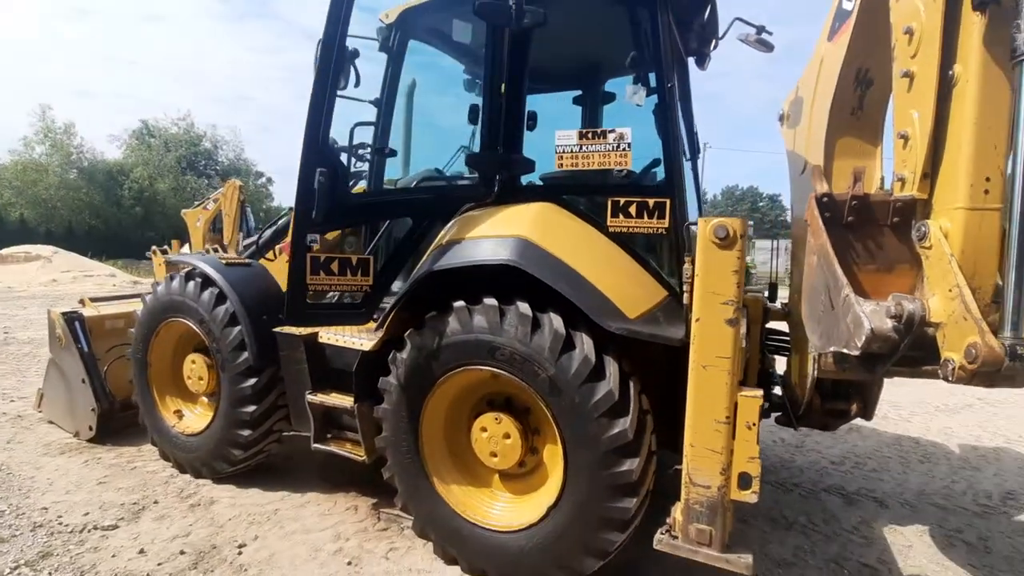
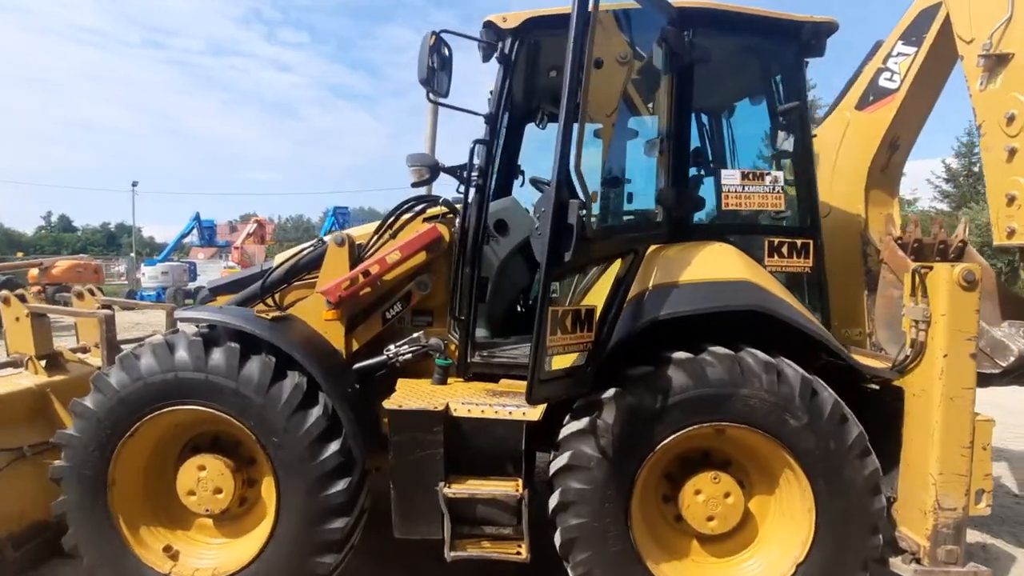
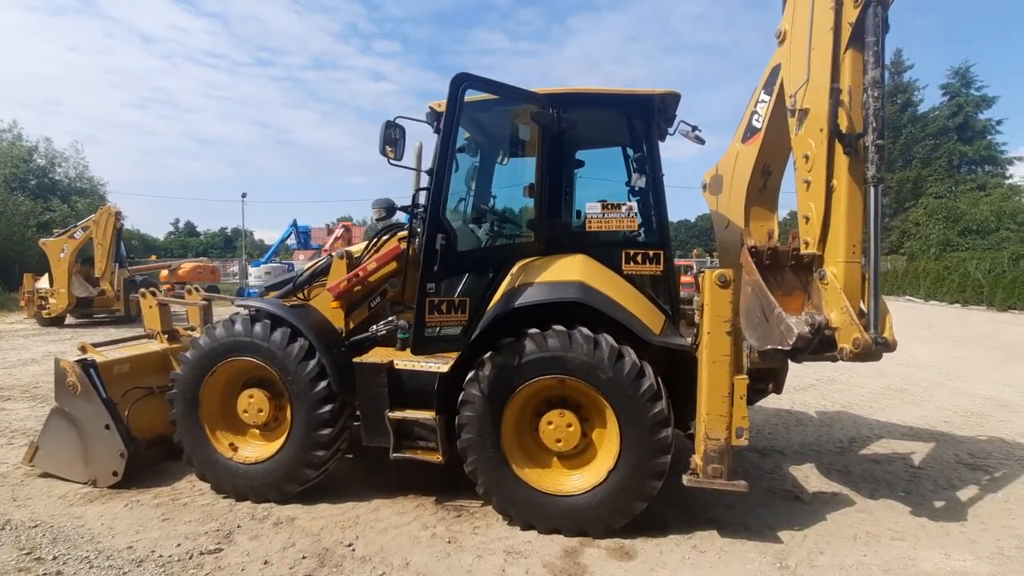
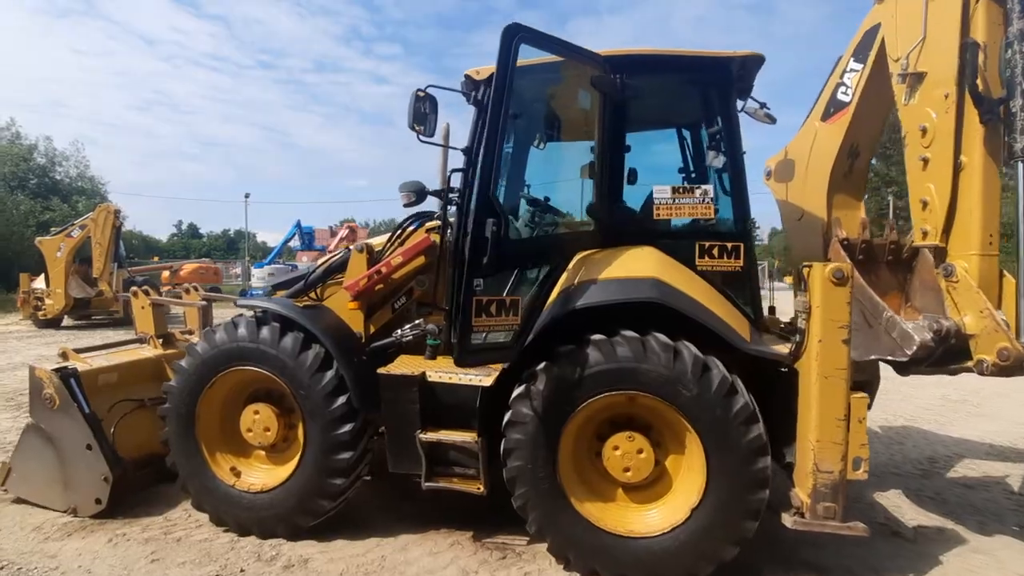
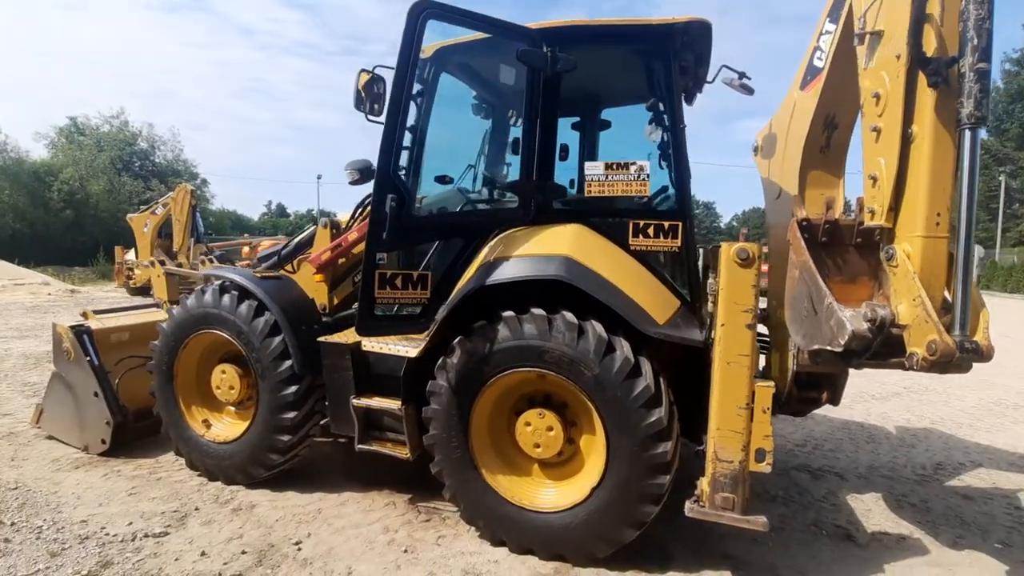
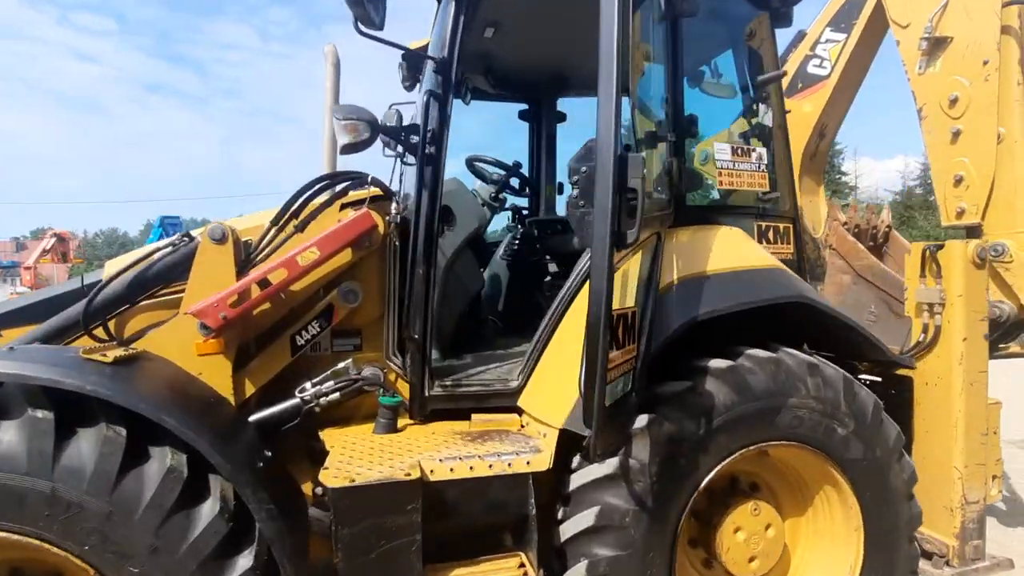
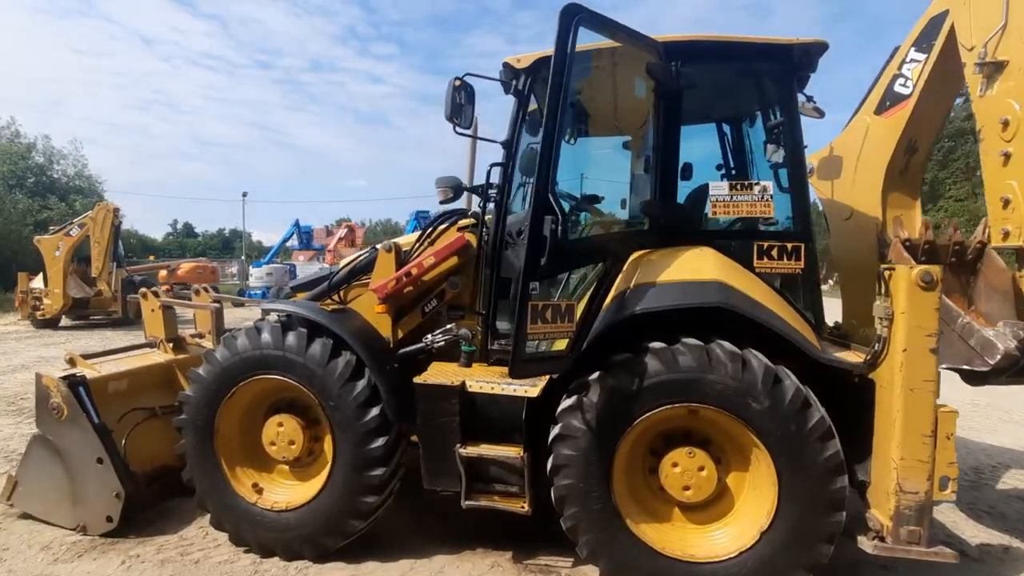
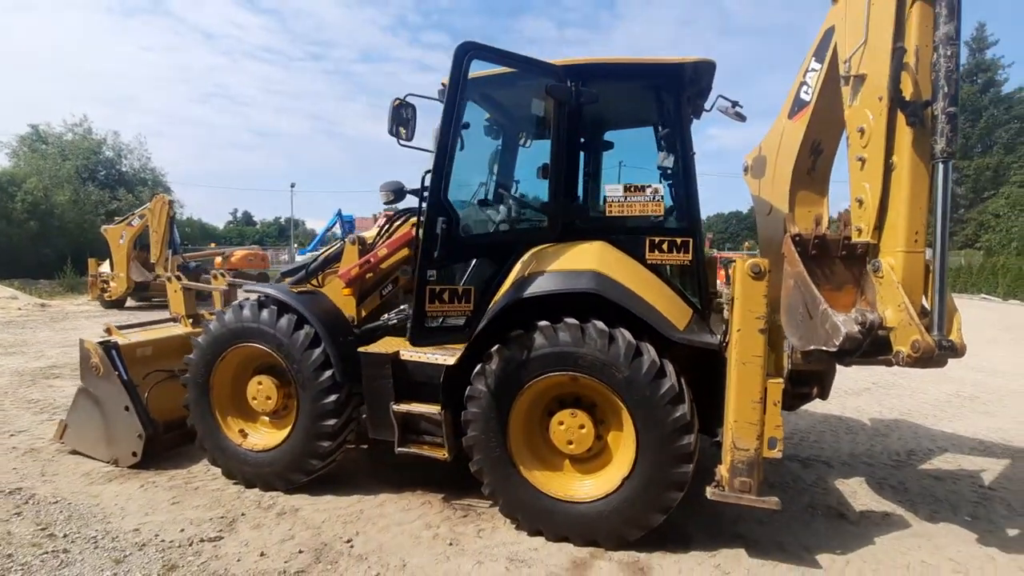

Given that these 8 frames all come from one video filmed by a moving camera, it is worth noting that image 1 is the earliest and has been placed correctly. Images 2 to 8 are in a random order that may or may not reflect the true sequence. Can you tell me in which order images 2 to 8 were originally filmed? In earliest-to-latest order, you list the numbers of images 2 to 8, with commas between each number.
5, 8, 3, 4, 7, 2, 6
